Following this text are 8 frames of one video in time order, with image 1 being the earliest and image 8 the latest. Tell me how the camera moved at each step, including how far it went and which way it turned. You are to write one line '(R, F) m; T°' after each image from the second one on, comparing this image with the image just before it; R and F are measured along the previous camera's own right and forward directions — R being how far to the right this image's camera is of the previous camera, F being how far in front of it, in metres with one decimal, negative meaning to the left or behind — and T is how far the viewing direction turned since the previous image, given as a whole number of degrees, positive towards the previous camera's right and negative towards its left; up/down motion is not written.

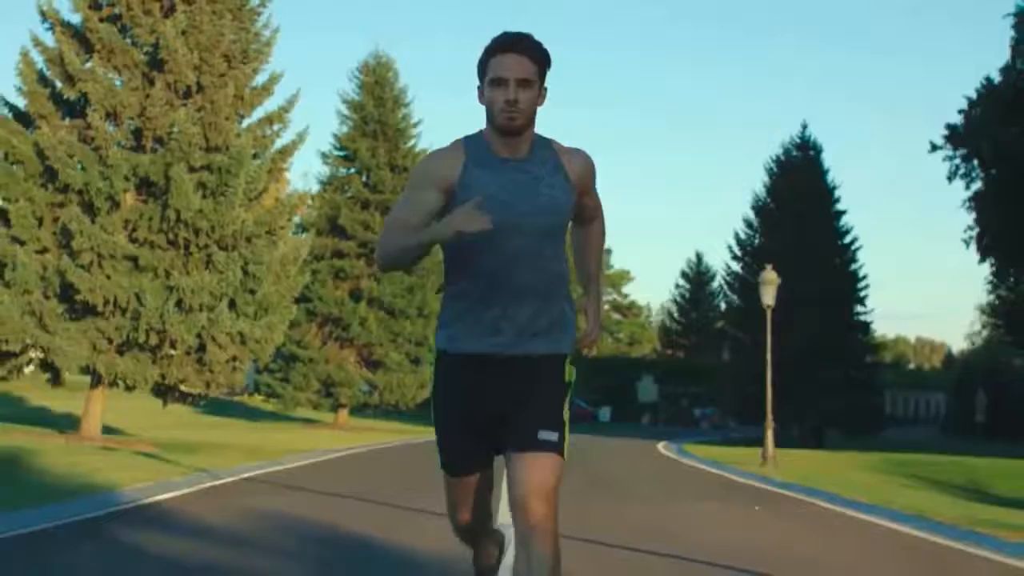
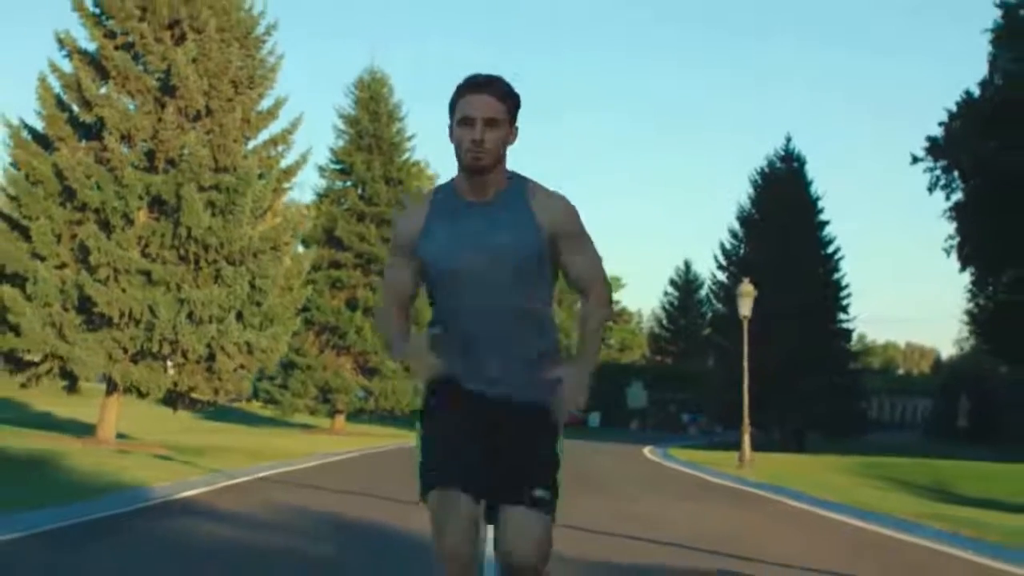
(0.0, -1.8) m; 0°
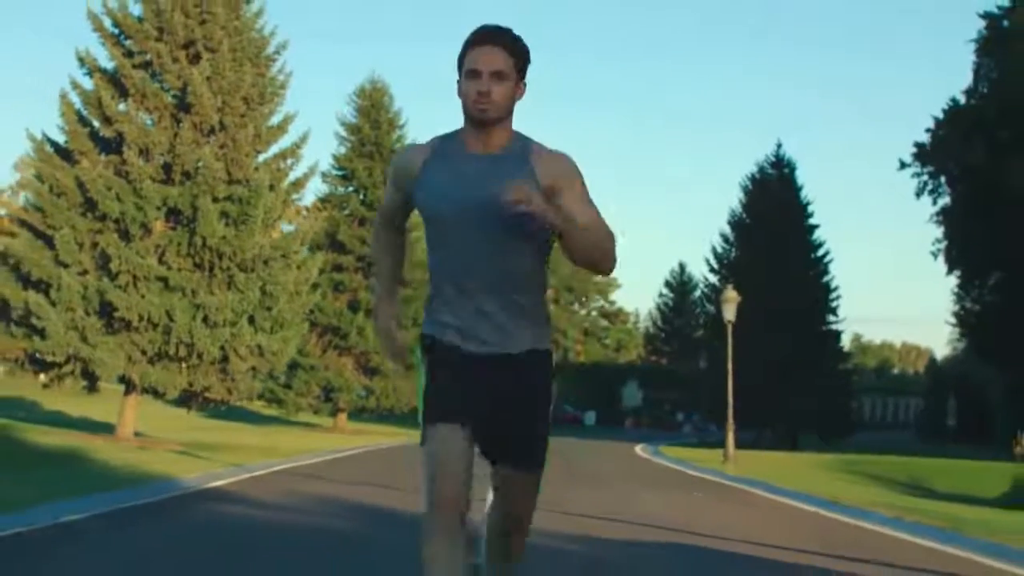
(0.0, -1.8) m; 0°
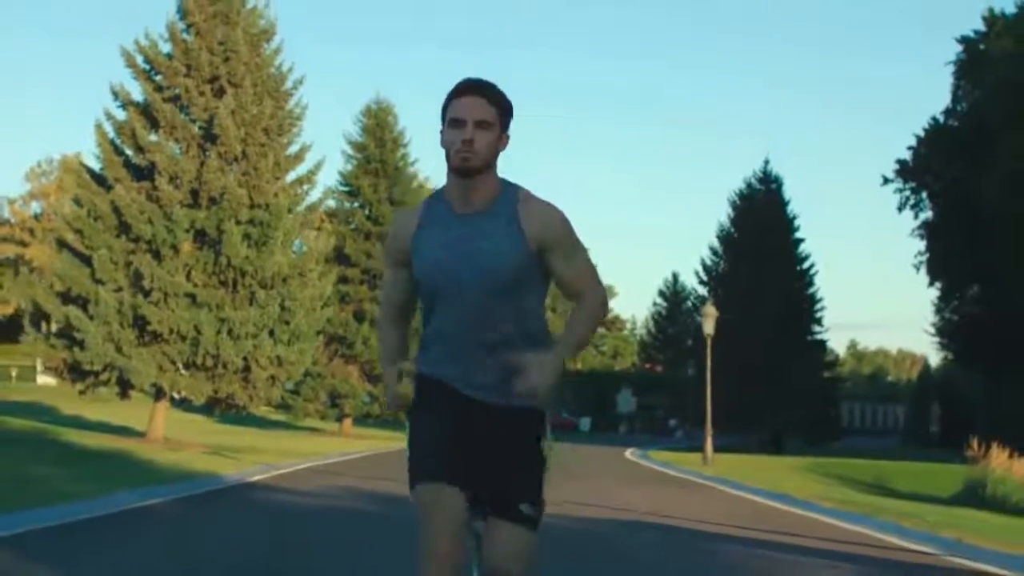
(0.0, -3.0) m; 0°
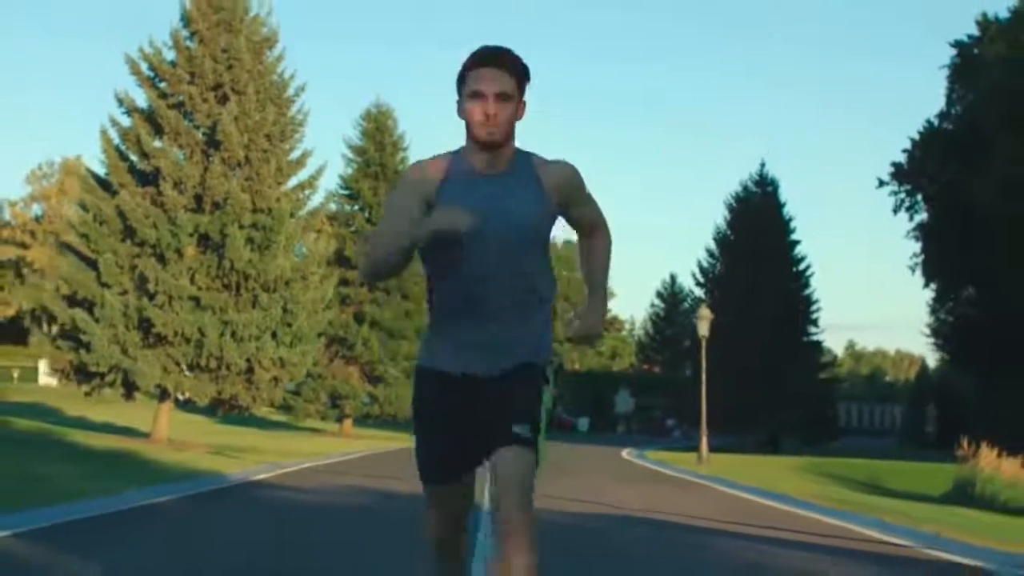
(0.0, -0.6) m; 0°
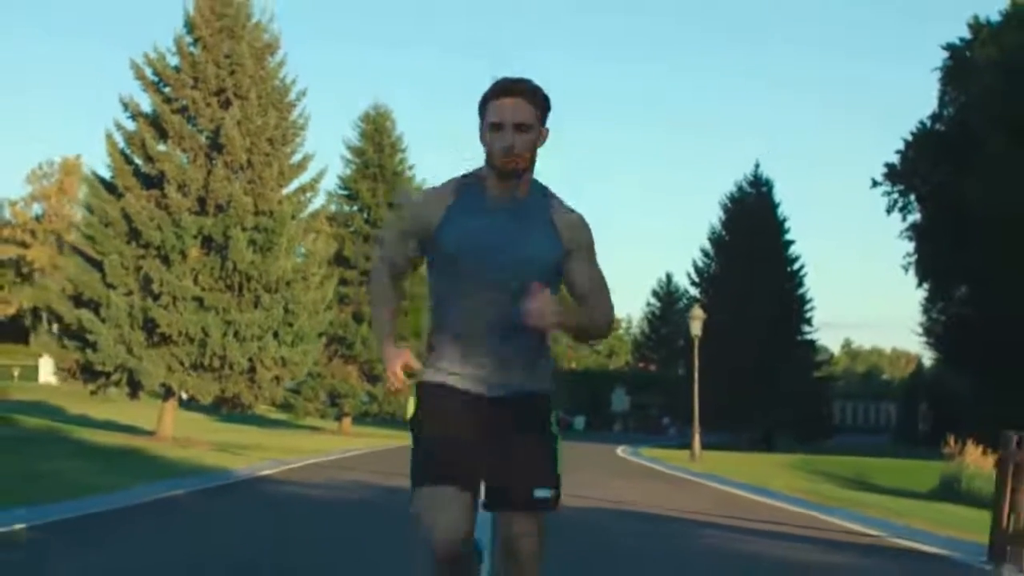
(0.0, -0.8) m; 0°
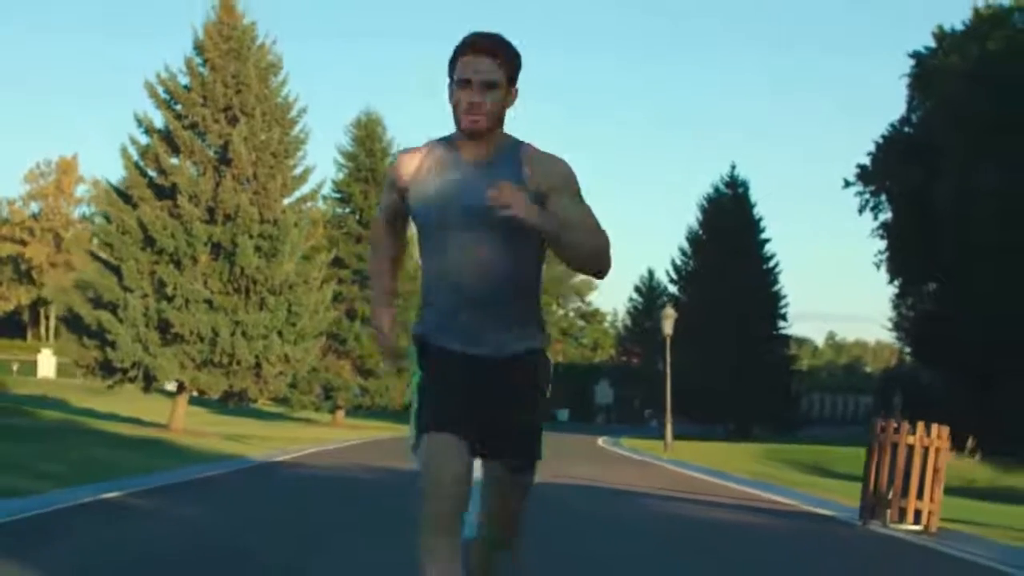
(0.0, -3.1) m; +1°
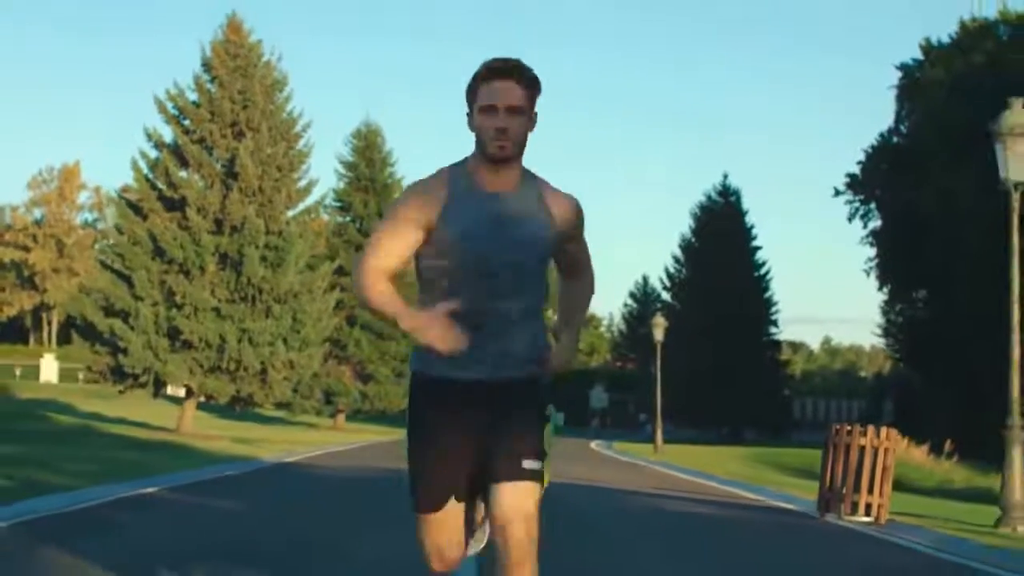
(0.0, -1.6) m; 0°
